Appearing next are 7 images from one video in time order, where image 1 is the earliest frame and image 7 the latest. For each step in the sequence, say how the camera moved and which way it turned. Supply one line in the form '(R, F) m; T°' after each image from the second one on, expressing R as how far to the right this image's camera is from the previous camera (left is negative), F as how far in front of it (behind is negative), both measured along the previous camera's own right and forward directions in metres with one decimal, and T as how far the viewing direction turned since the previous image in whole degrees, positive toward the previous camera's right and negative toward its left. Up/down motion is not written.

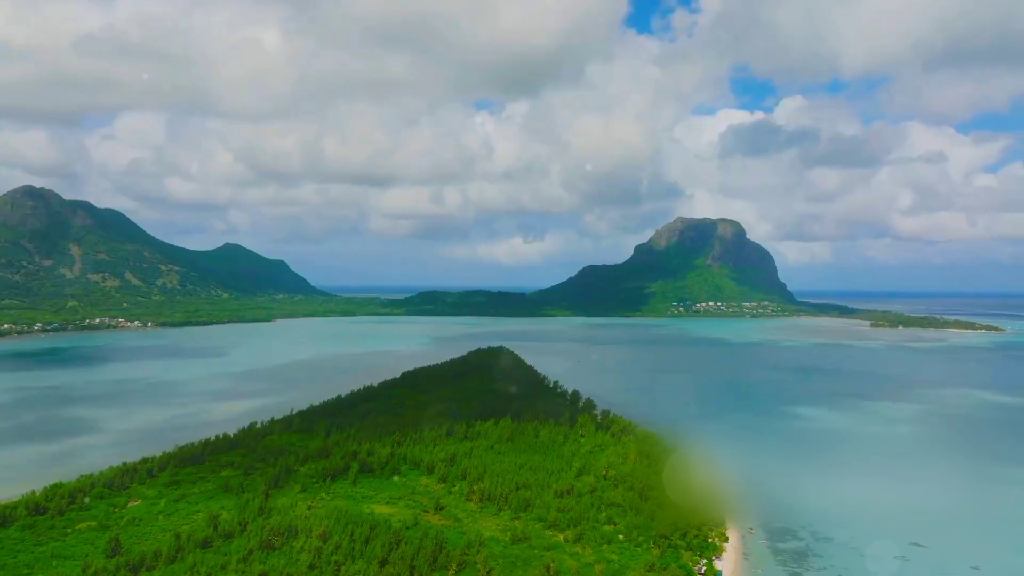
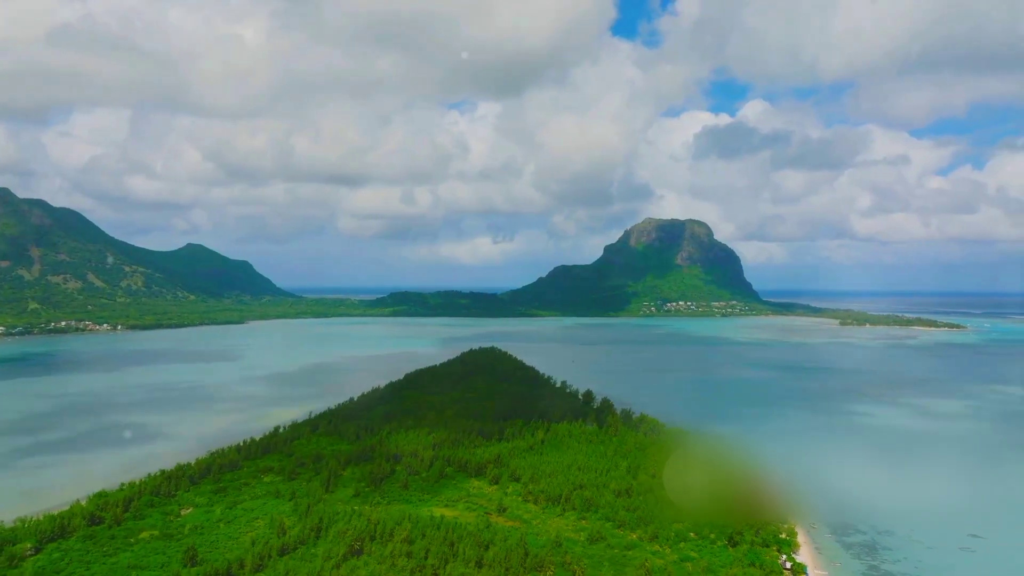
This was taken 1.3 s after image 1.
(-5.2, 0.0) m; +3°
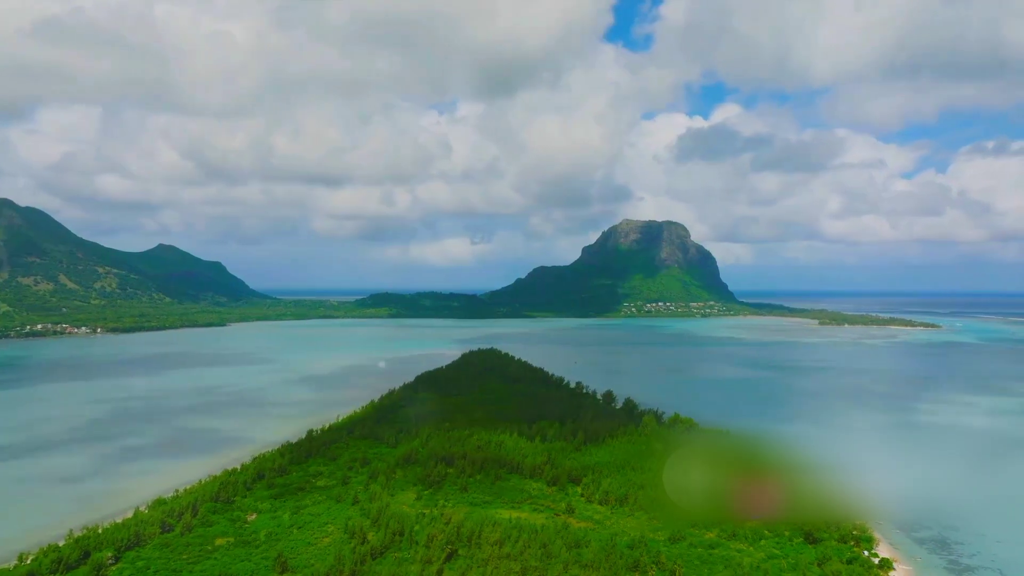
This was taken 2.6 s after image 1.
(-5.2, 0.0) m; +2°
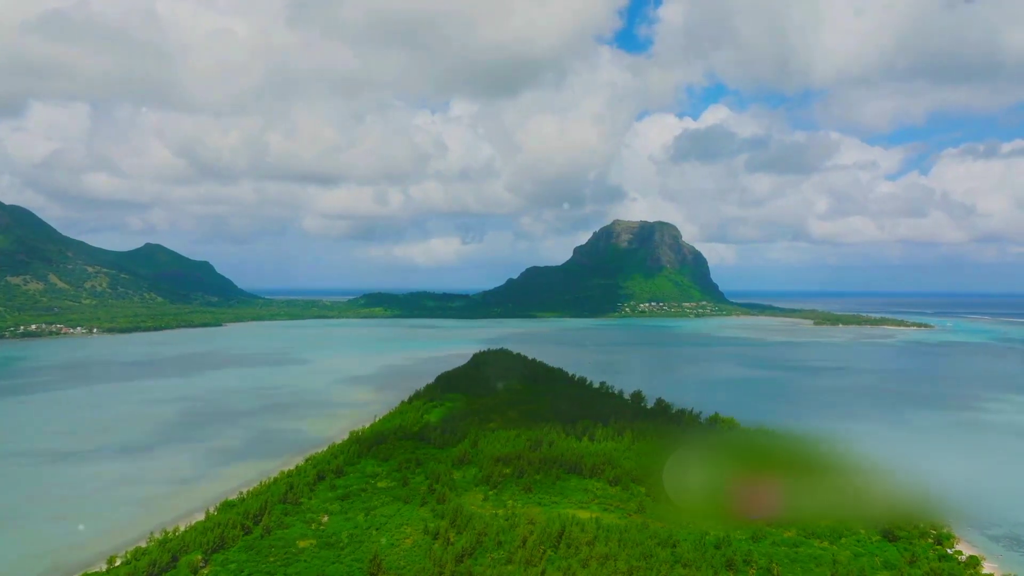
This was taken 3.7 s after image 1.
(-4.7, 0.0) m; +1°
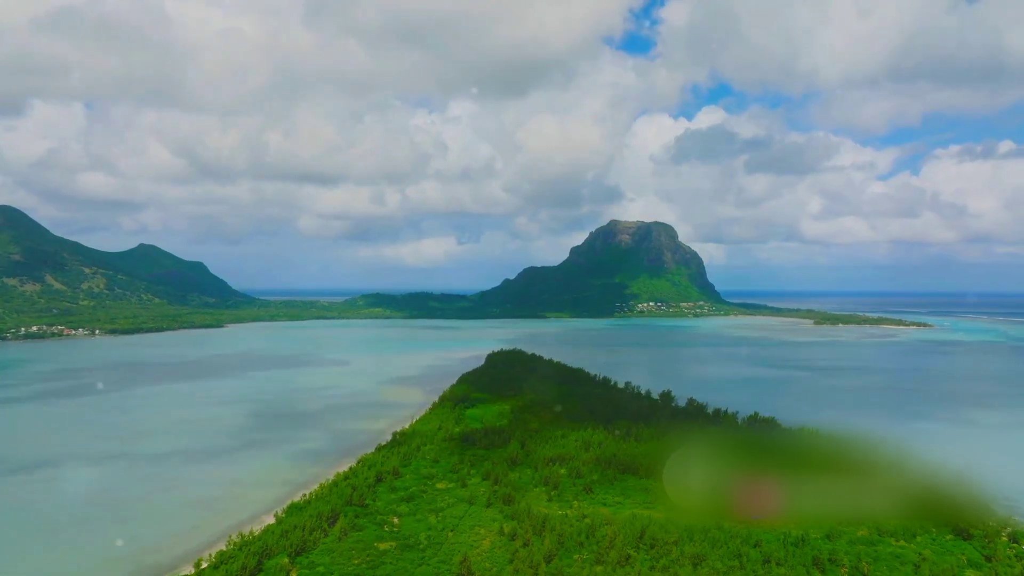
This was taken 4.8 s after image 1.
(-4.1, 0.0) m; +1°
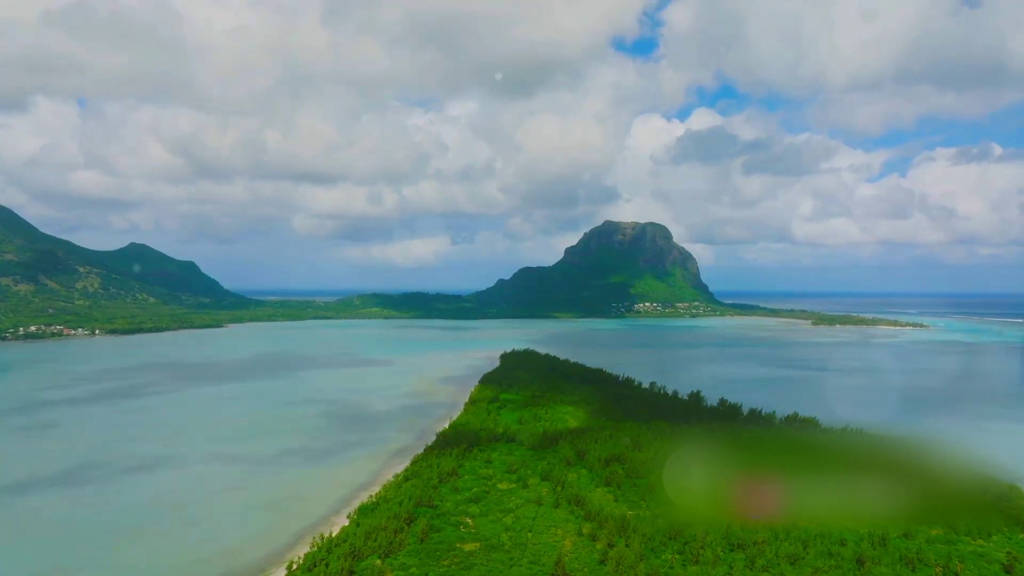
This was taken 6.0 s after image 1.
(-4.5, 0.0) m; +1°
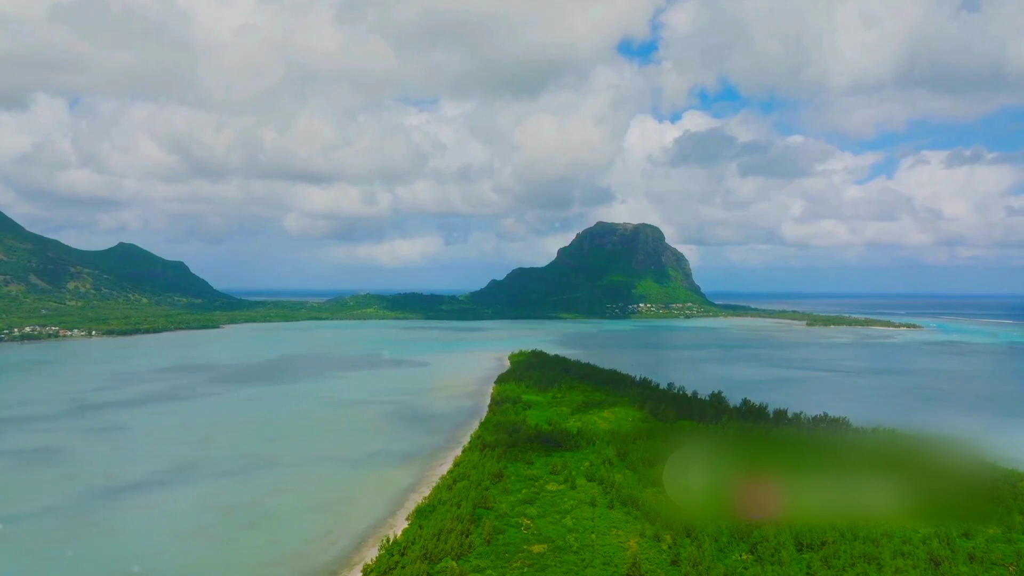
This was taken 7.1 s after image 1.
(-3.7, +0.1) m; +1°
